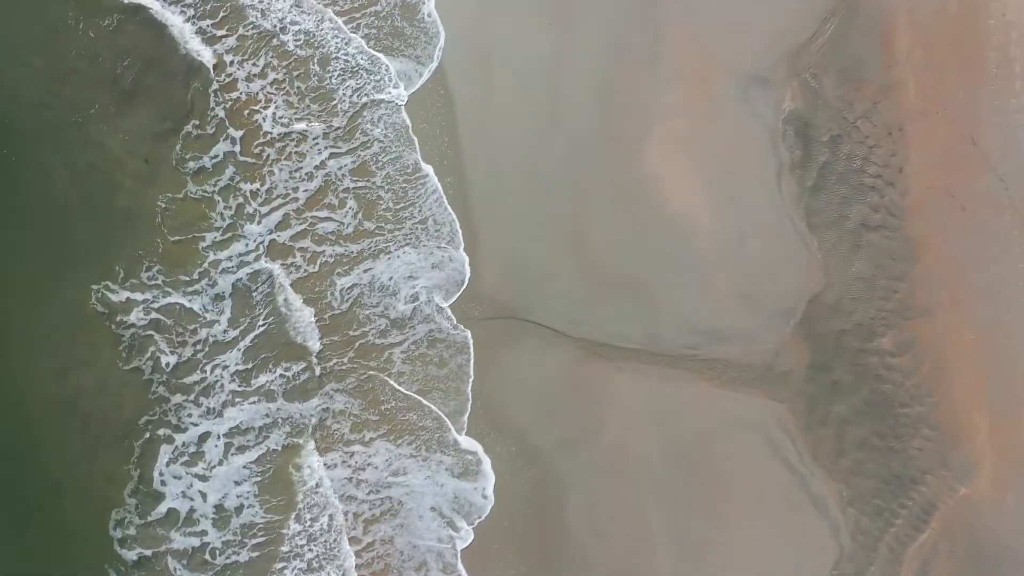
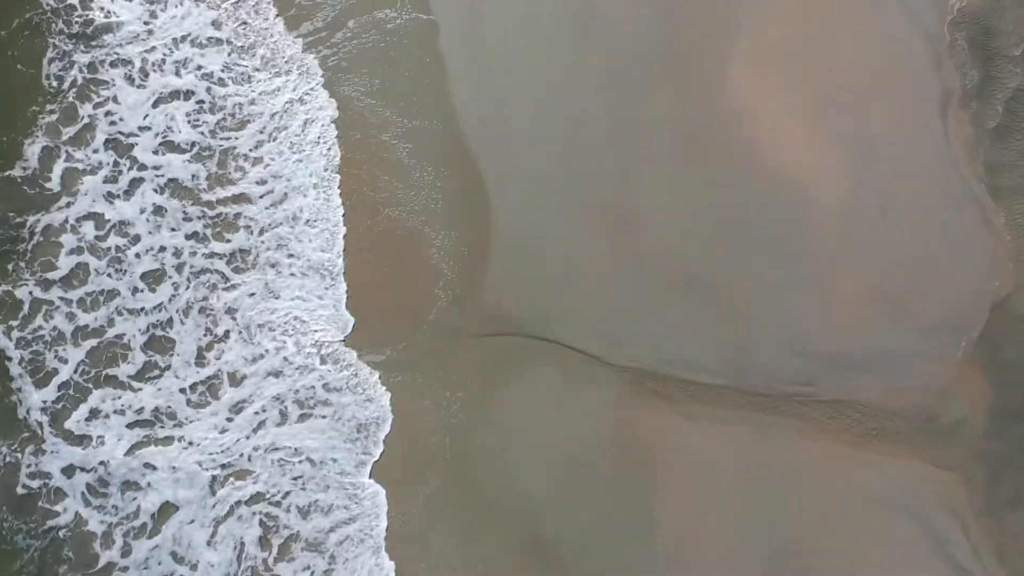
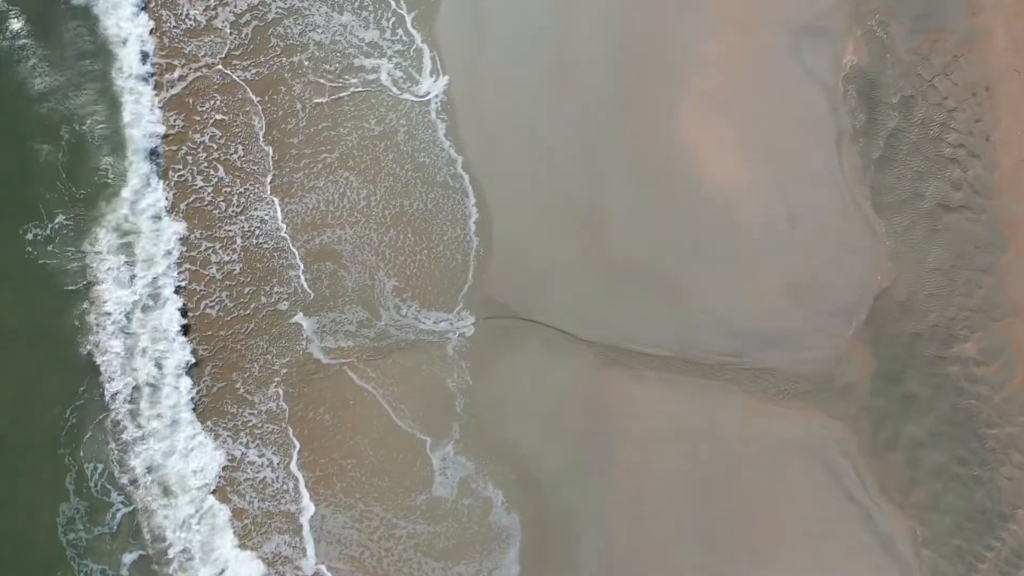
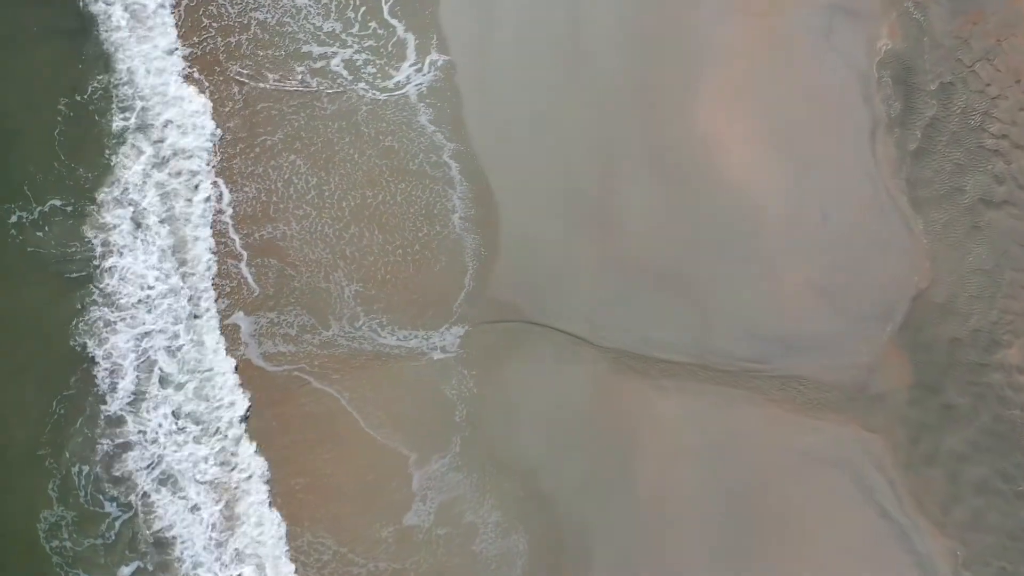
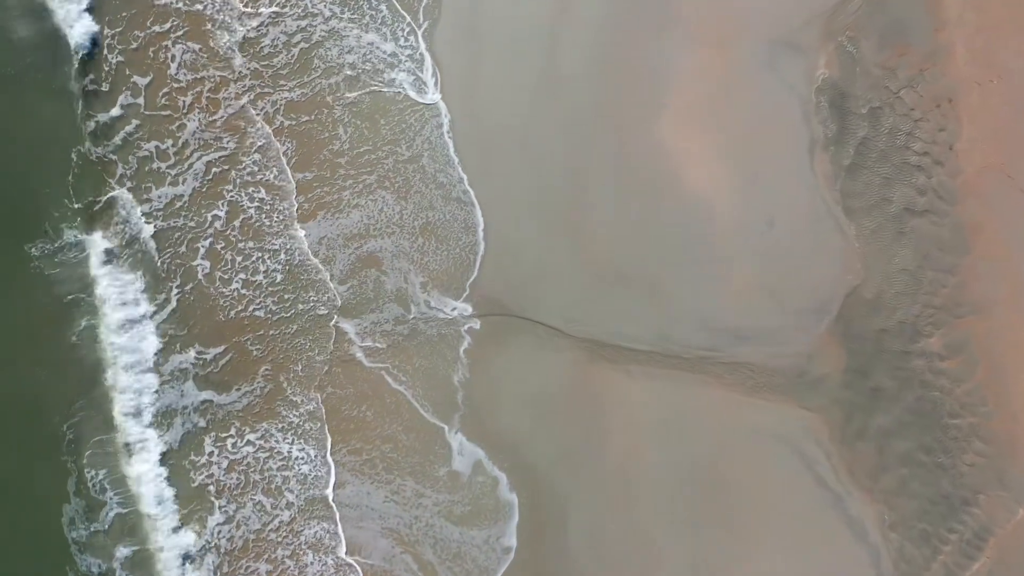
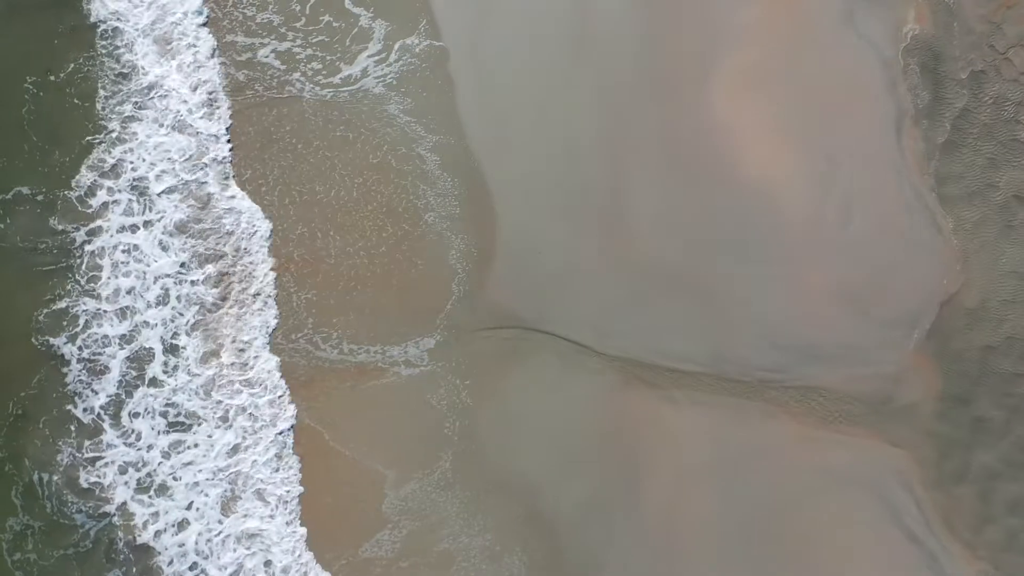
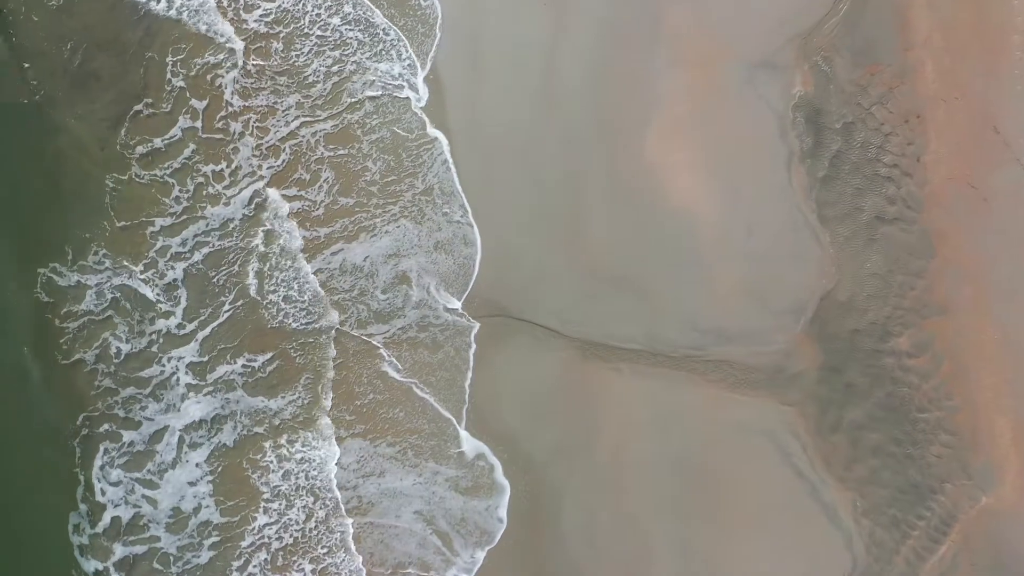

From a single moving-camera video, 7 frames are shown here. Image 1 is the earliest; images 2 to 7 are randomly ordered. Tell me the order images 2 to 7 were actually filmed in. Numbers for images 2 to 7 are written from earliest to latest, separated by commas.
7, 5, 3, 4, 6, 2
